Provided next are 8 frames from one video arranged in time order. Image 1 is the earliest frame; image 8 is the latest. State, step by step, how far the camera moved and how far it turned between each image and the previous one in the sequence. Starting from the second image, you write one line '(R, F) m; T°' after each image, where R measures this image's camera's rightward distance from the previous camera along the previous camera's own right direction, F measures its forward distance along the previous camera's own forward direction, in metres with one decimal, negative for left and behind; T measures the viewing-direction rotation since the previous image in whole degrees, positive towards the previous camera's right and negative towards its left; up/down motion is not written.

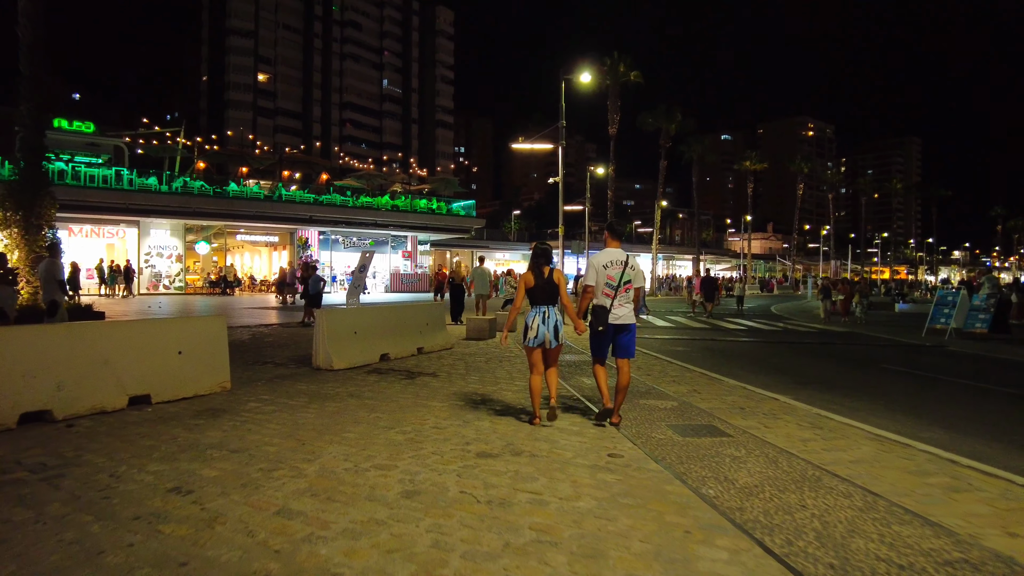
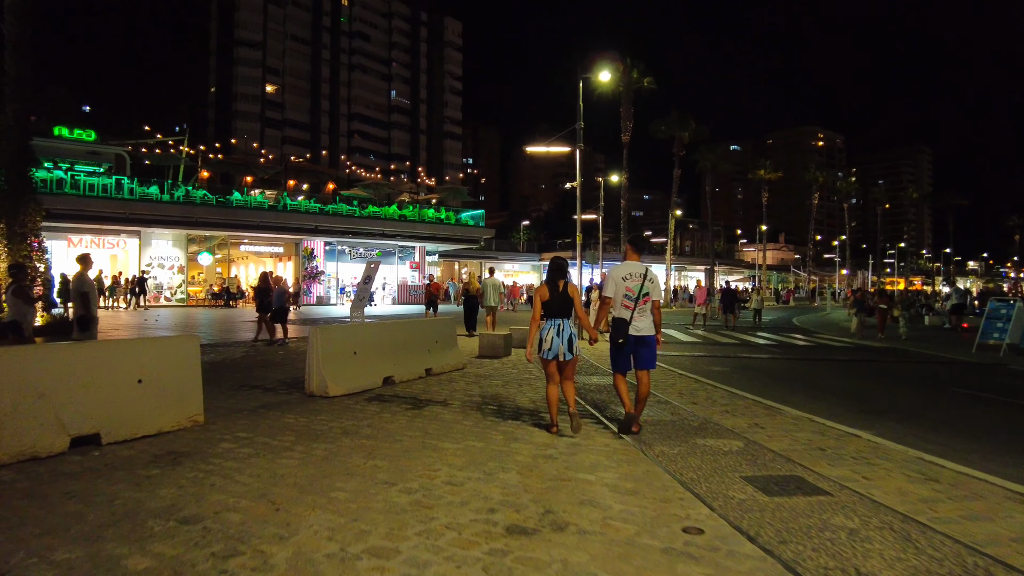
(-0.2, +1.3) m; -1°
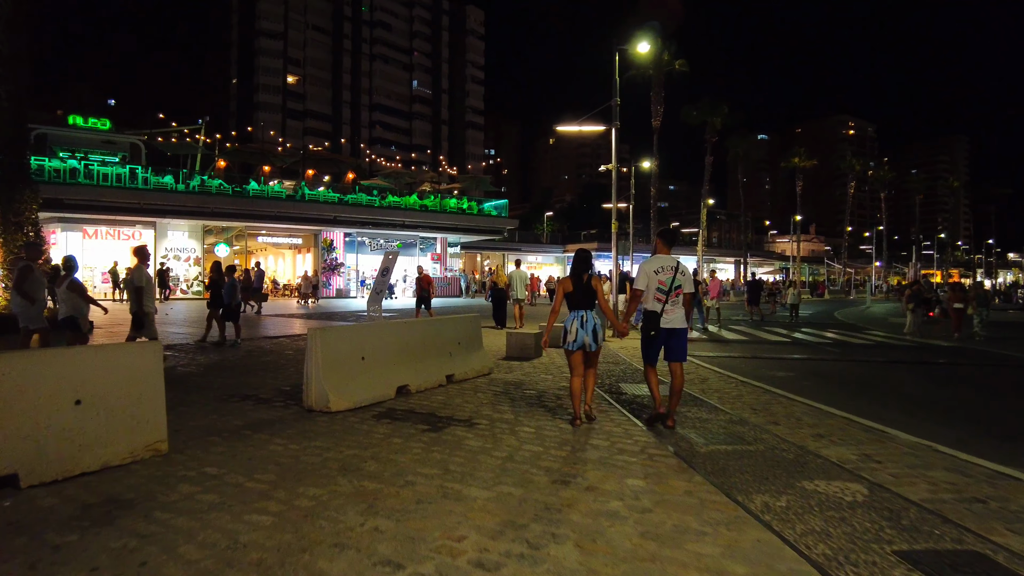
(-0.2, +1.5) m; -2°
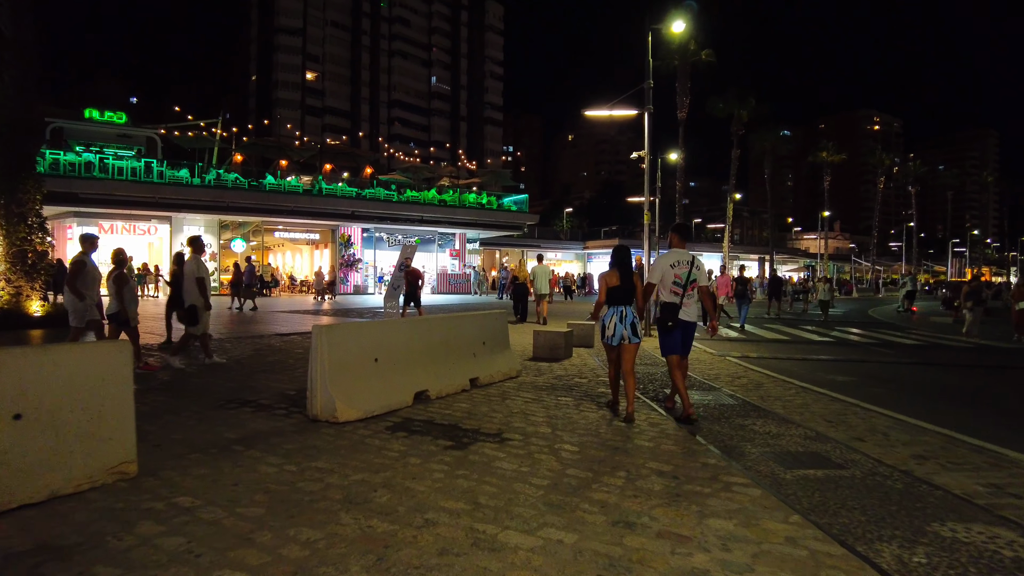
(-0.2, +1.0) m; -2°
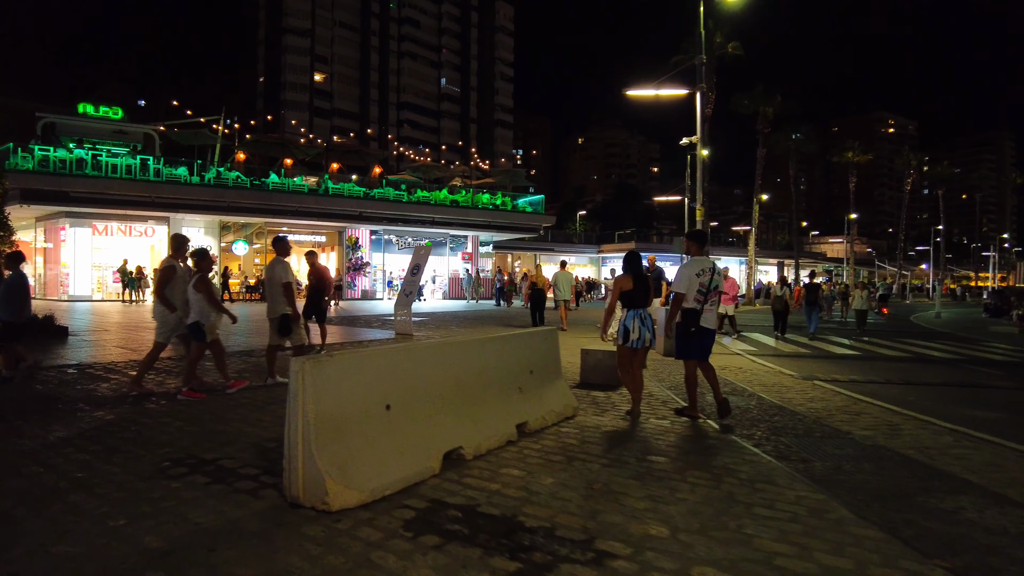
(-0.5, +2.2) m; -1°
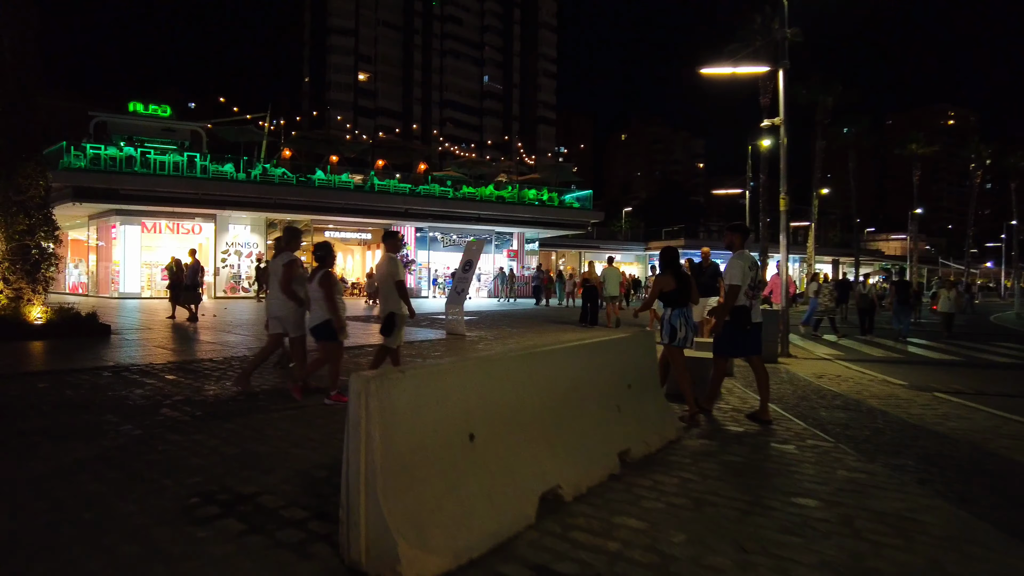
(-0.4, +1.0) m; -3°
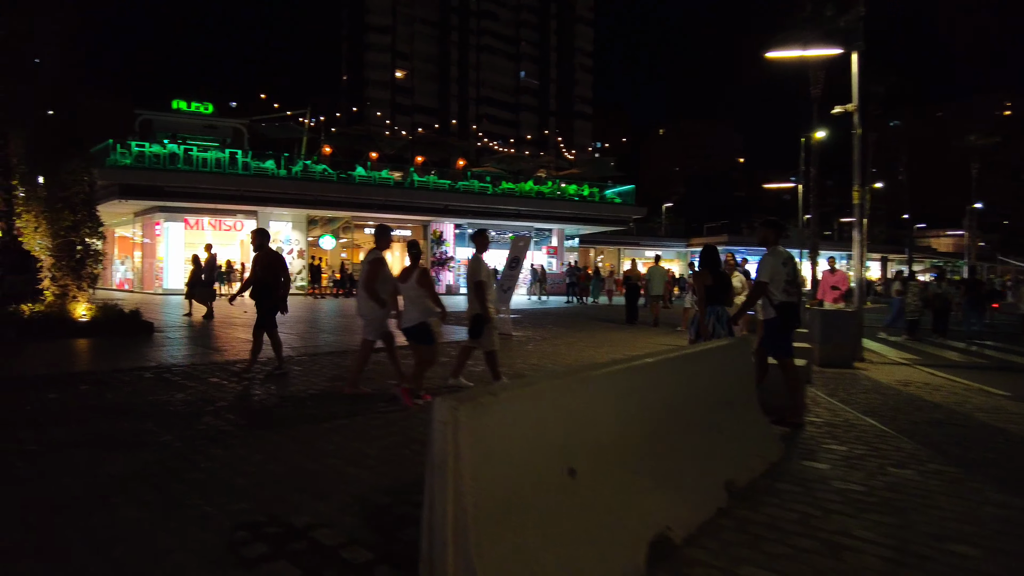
(-0.3, +0.6) m; -3°
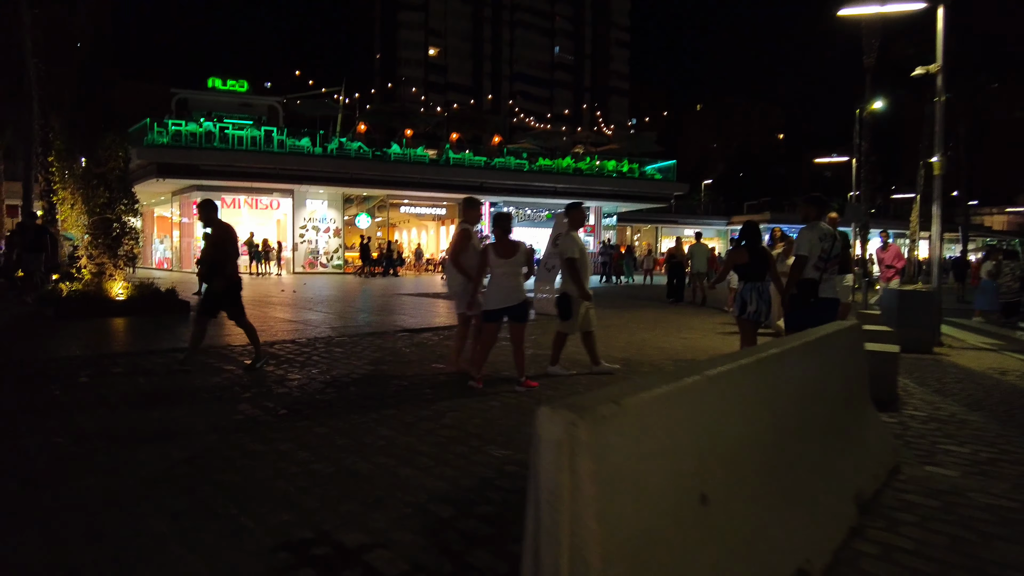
(-0.3, +0.6) m; -3°
